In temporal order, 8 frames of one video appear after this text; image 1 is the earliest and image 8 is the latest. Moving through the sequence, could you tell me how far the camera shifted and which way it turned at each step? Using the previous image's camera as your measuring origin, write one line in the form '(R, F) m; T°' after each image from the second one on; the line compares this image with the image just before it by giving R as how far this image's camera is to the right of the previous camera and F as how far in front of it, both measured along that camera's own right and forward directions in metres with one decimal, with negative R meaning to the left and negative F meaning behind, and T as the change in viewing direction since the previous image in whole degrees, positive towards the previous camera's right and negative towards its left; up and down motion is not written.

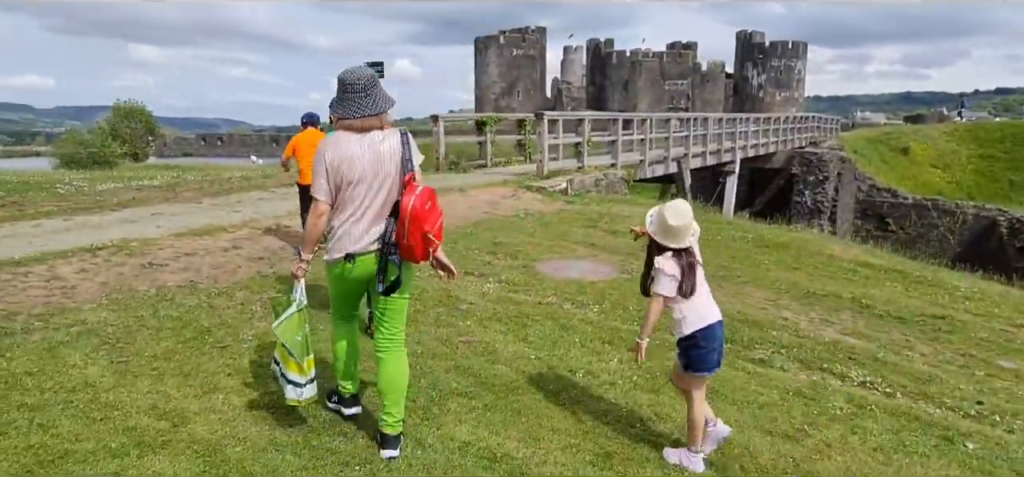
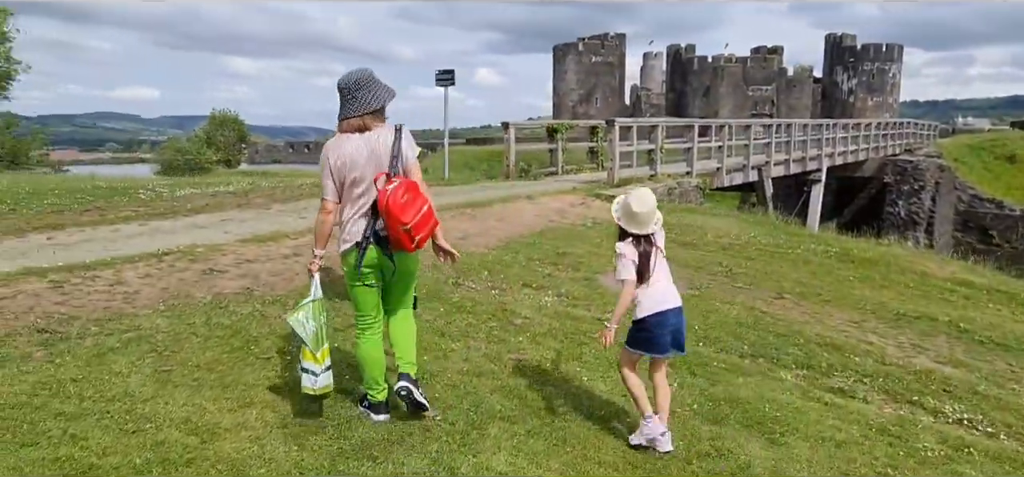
(+0.2, +0.3) m; -6°
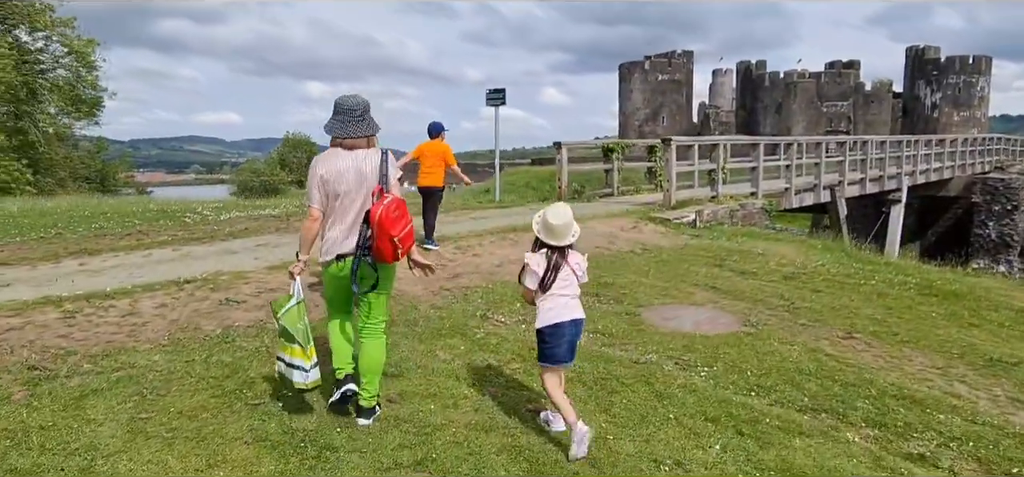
(+0.3, +0.6) m; -5°
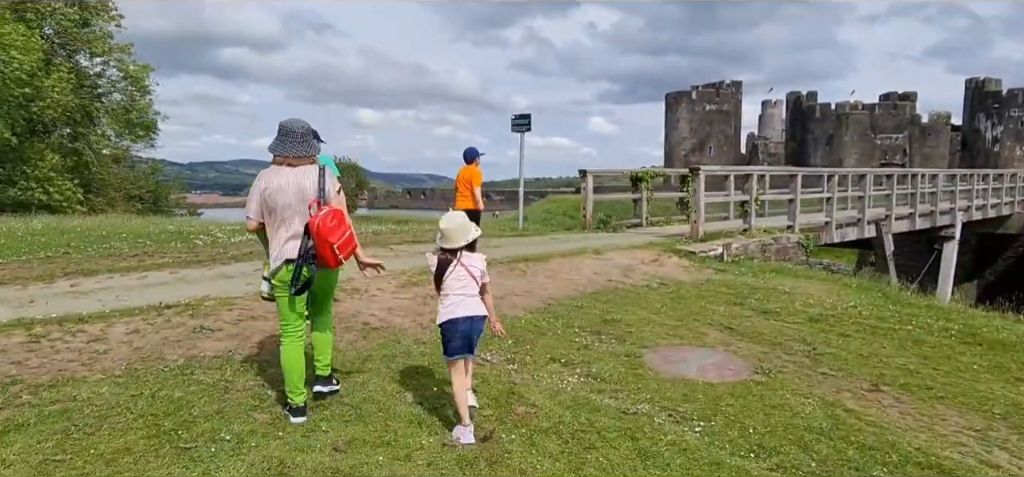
(+0.5, +0.5) m; -4°
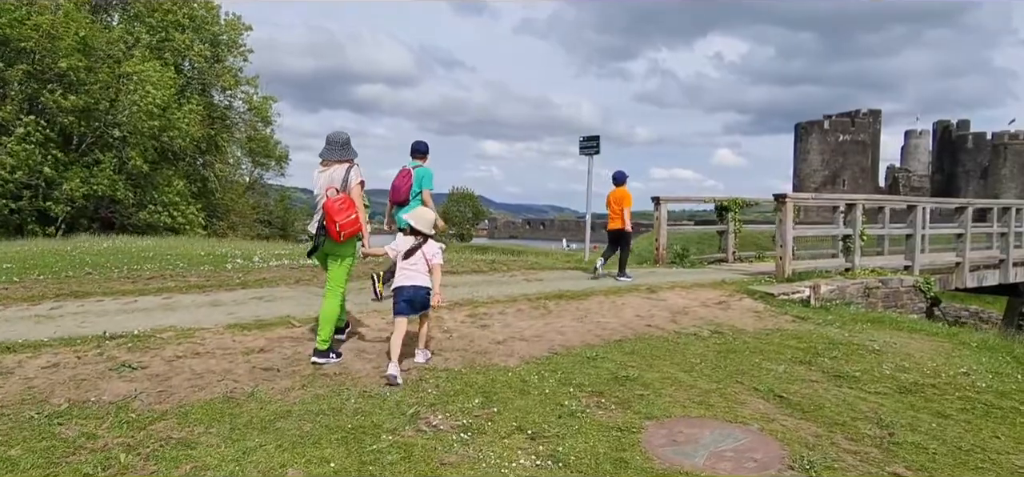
(+1.1, +1.4) m; -10°
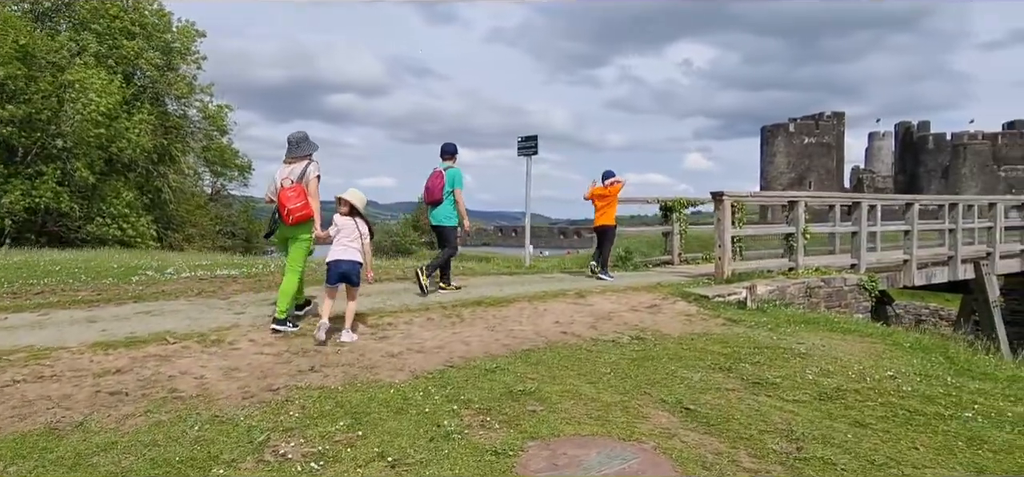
(+0.7, +0.5) m; +2°
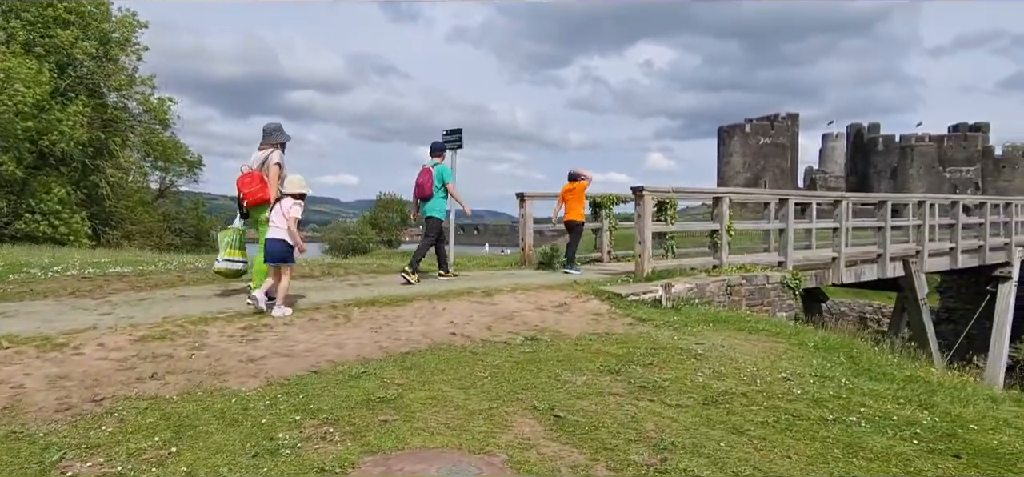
(+0.7, +0.4) m; +3°
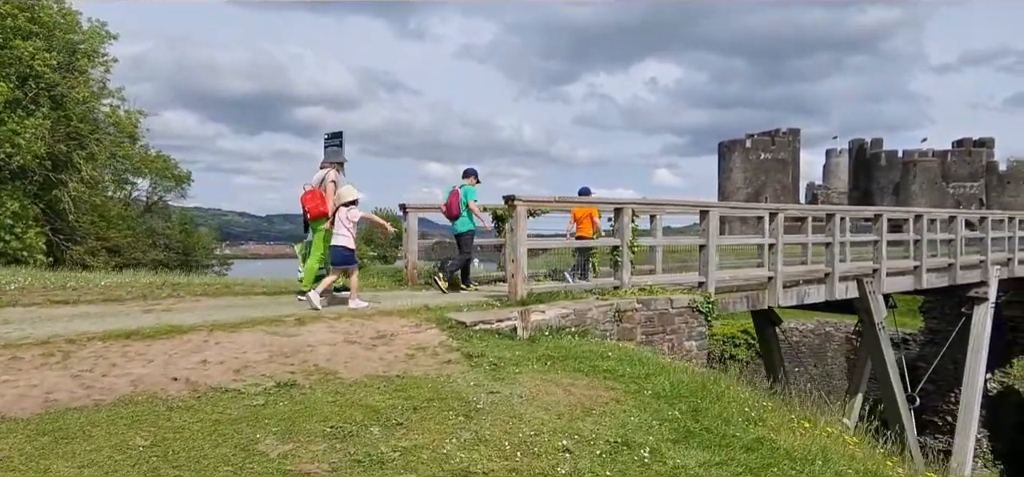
(+2.0, +1.5) m; -1°
